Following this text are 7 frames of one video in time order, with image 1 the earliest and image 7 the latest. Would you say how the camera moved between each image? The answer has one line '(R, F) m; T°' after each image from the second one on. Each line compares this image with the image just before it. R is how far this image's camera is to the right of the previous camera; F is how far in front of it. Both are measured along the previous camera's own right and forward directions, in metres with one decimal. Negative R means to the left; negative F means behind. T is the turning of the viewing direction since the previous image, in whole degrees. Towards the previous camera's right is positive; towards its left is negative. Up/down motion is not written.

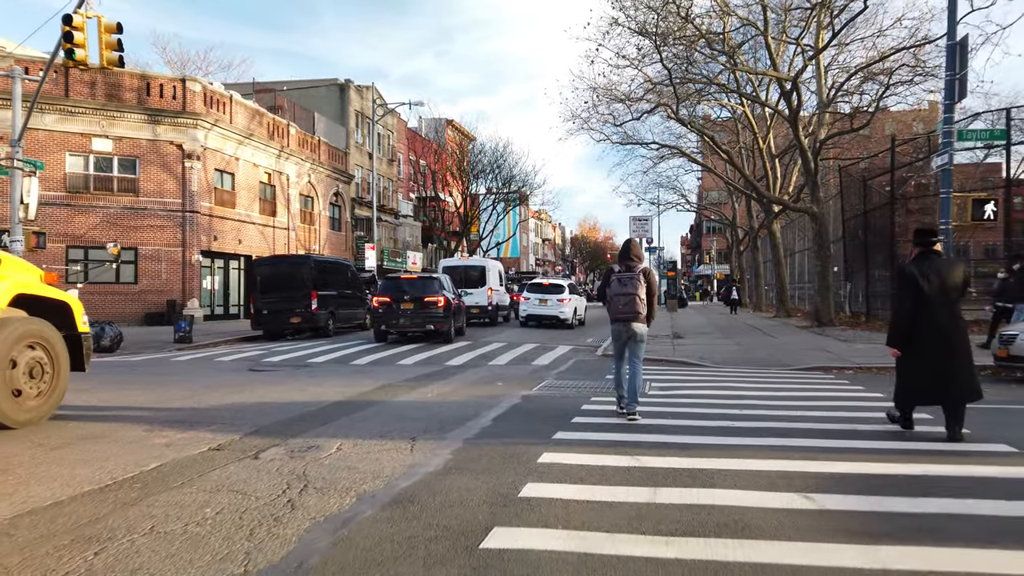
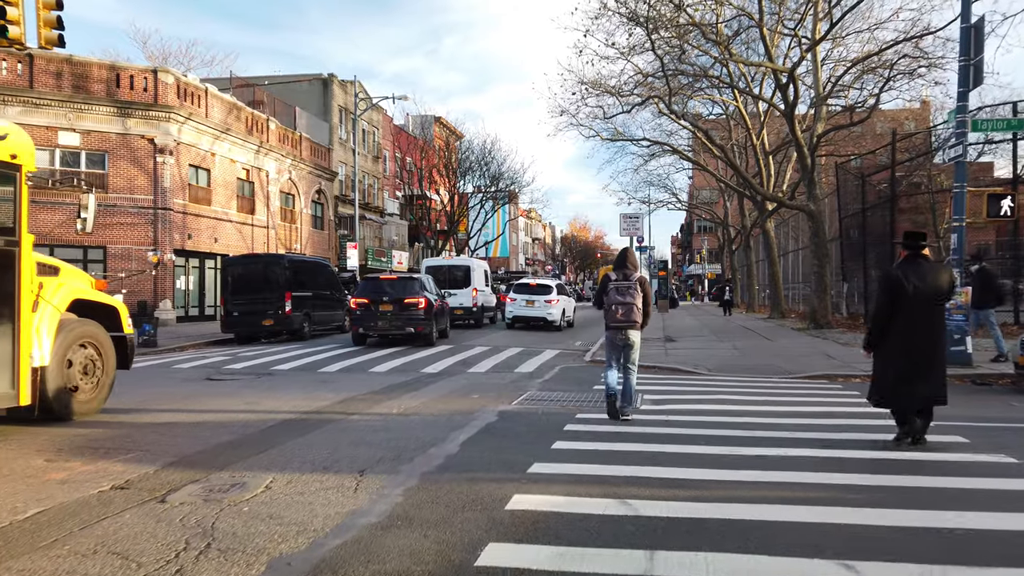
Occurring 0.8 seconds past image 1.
(+0.2, +0.9) m; +1°
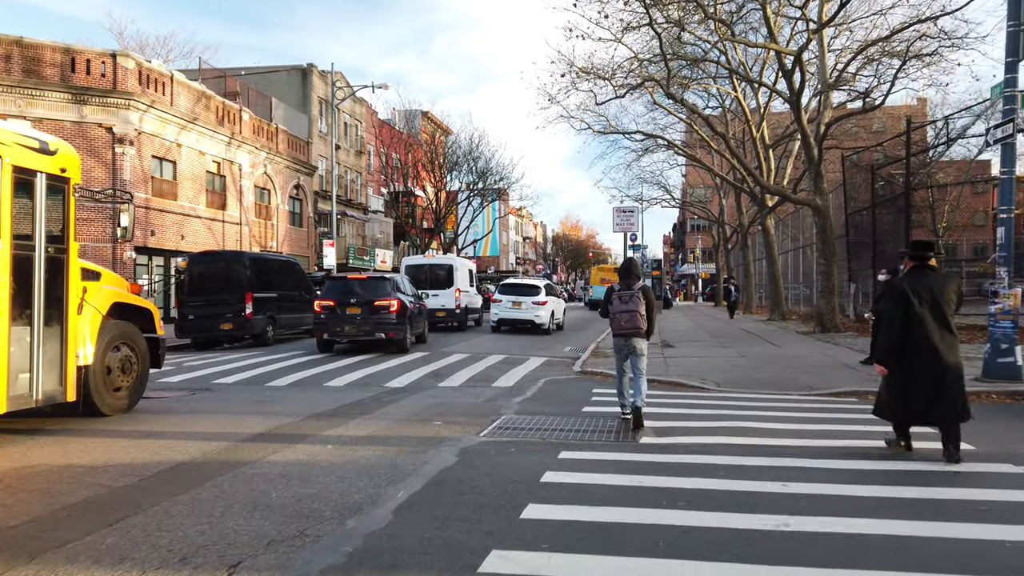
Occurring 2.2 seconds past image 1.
(+0.2, +1.6) m; +1°
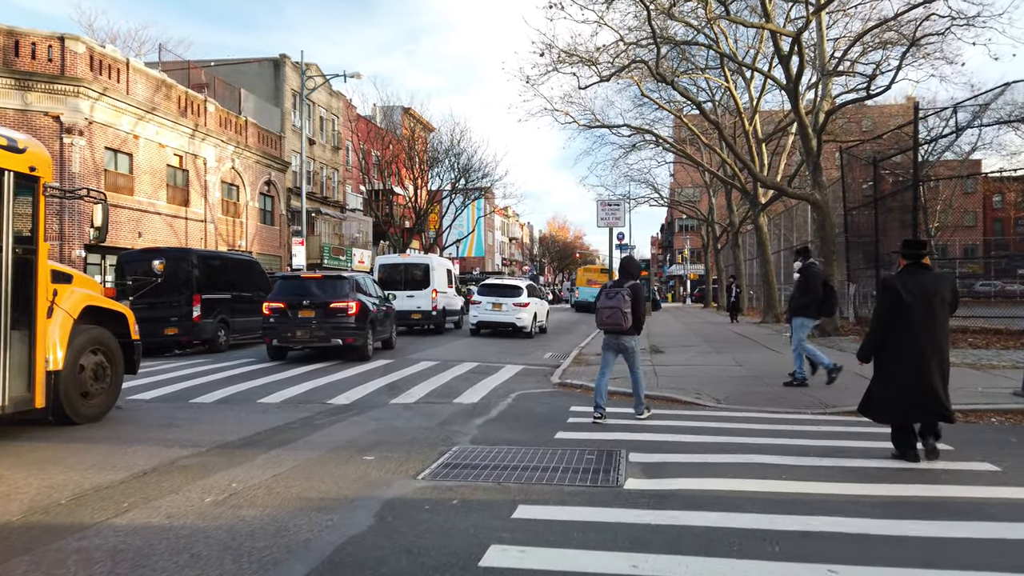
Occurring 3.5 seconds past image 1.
(+0.3, +1.5) m; +1°
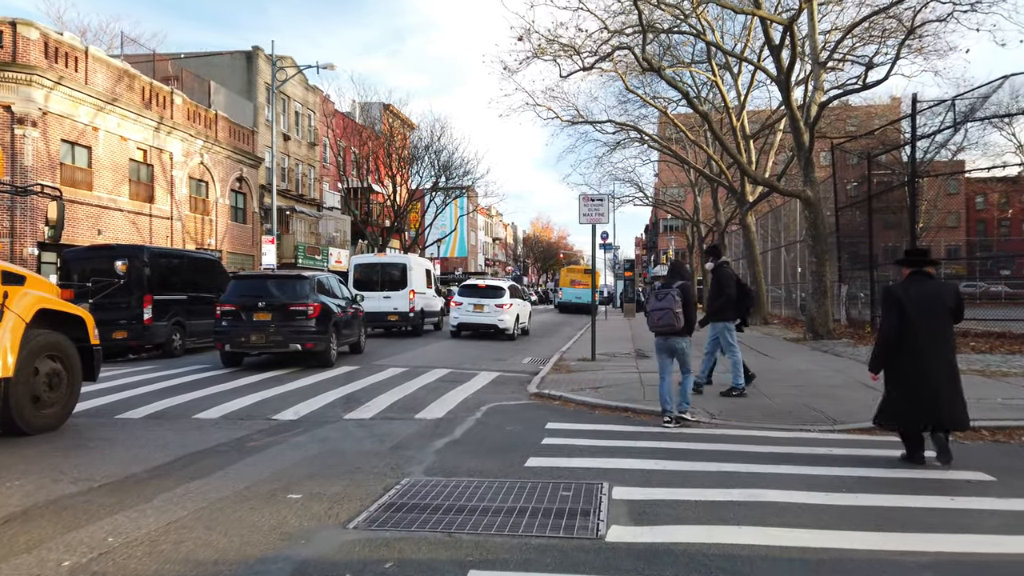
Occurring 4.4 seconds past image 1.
(+0.2, +1.0) m; +1°
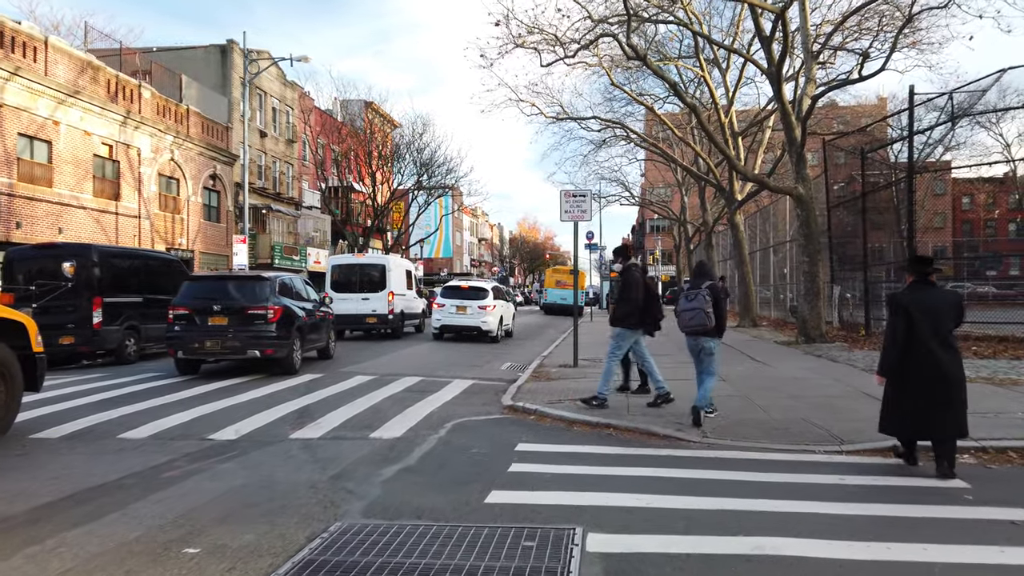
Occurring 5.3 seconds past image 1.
(+0.2, +0.9) m; +1°
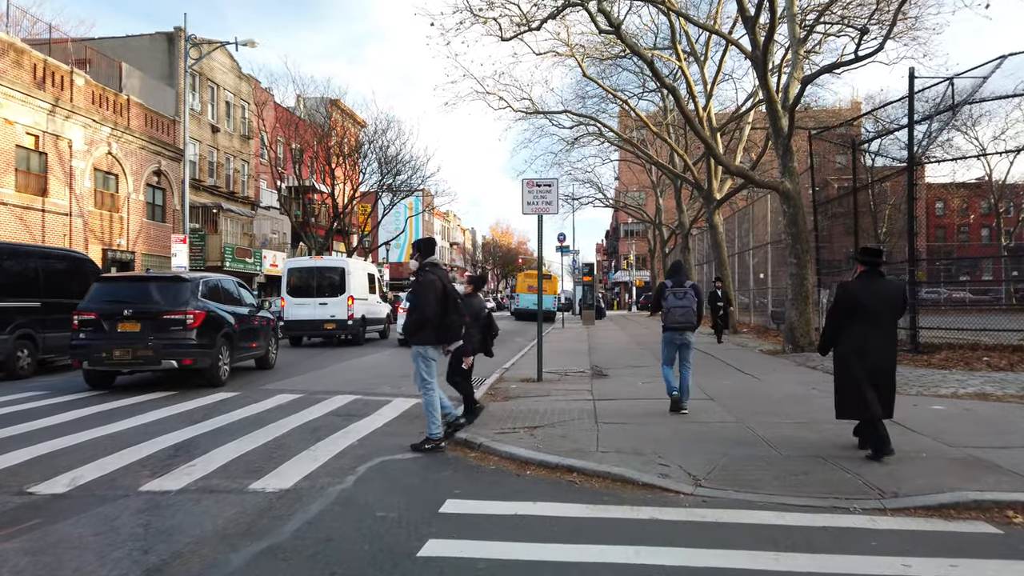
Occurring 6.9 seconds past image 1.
(+0.3, +1.7) m; +2°
